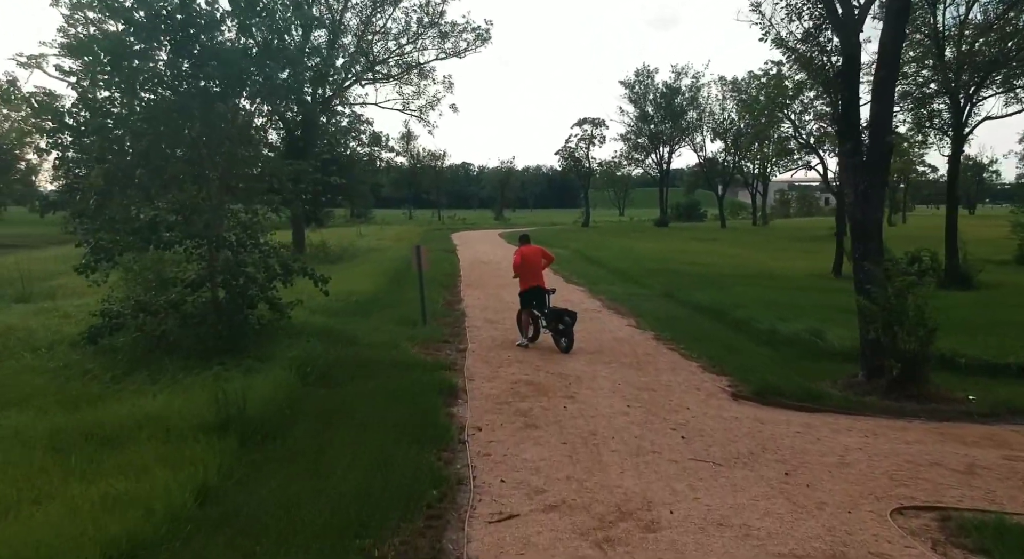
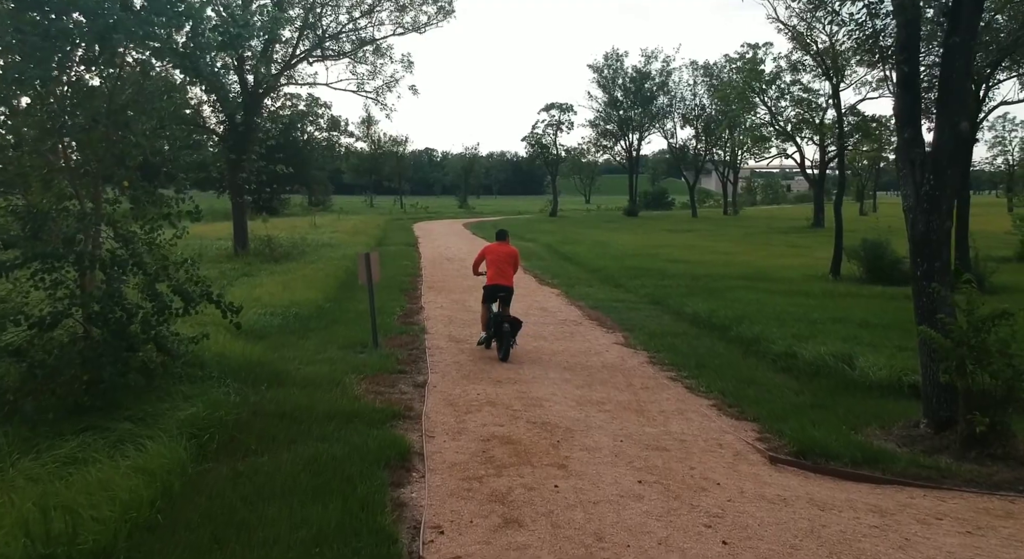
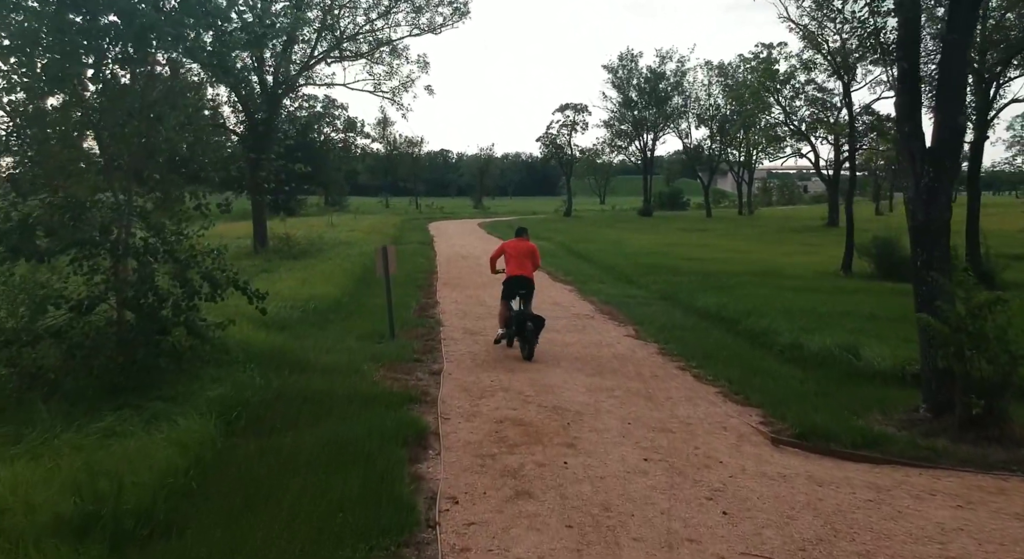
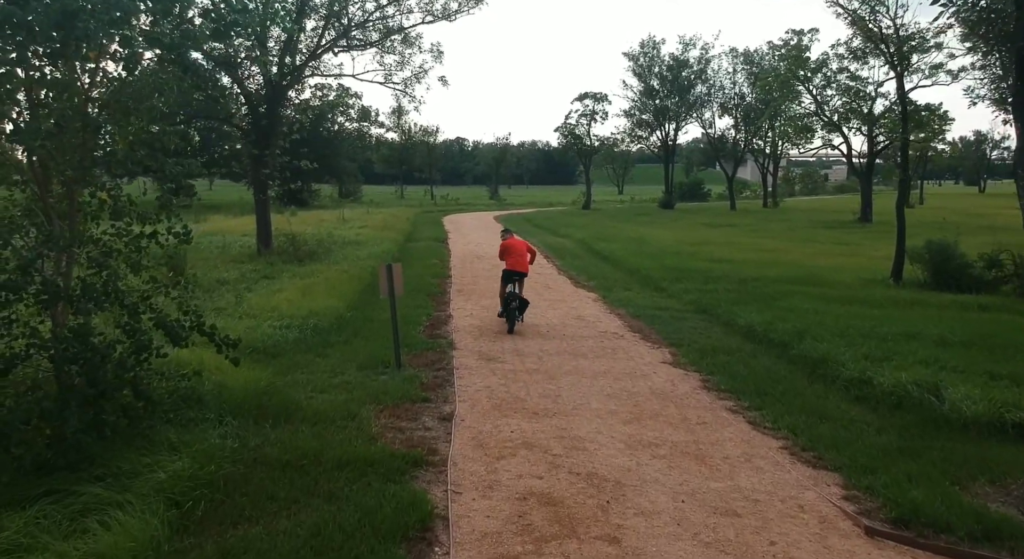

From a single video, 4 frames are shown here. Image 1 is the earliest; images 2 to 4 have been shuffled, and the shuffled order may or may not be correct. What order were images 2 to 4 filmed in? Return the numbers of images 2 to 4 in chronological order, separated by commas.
3, 2, 4
